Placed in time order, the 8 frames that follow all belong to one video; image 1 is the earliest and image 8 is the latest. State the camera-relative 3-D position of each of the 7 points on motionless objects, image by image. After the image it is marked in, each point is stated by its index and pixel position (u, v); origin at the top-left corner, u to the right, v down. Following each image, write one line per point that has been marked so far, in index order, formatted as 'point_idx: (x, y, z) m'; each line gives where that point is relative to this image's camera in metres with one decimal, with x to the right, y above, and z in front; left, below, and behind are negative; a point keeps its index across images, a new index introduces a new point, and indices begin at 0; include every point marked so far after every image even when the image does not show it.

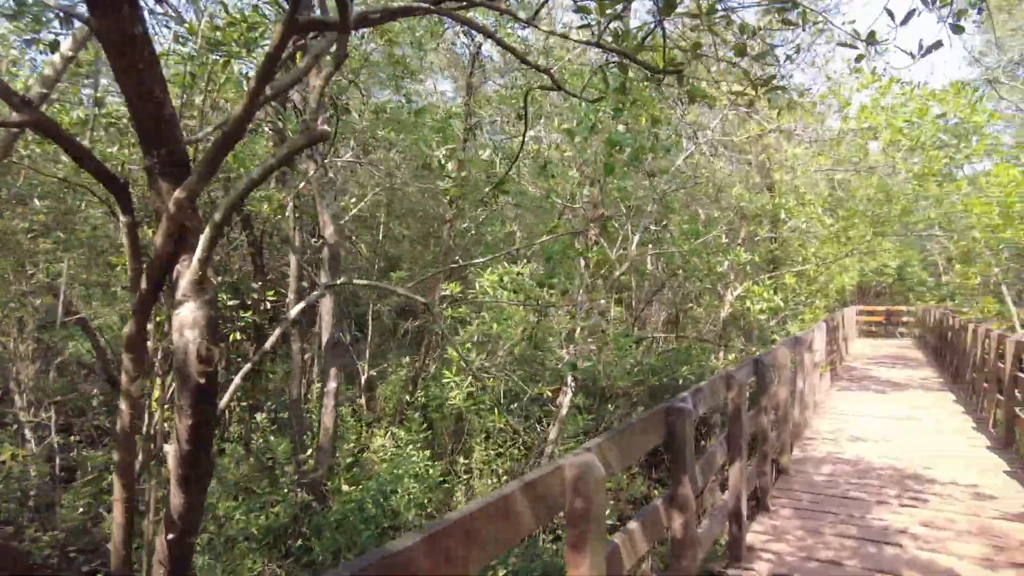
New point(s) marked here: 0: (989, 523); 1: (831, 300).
0: (+2.5, -1.2, +3.5) m
1: (+6.1, -0.2, +13.0) m
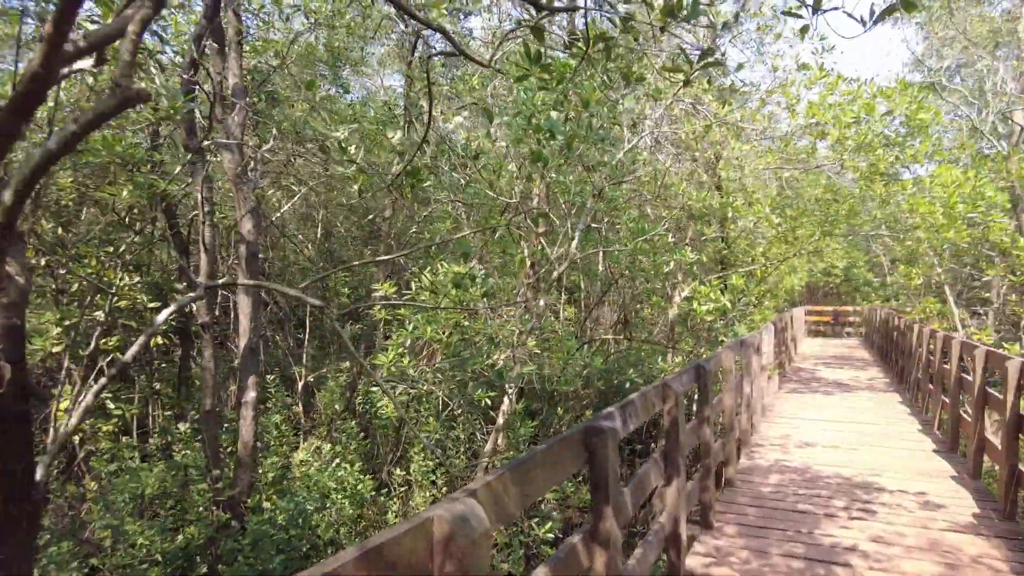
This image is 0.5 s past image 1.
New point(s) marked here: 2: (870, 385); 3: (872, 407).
0: (+2.1, -1.2, +3.3) m
1: (+5.2, -0.3, +13.0) m
2: (+4.5, -1.2, +8.6) m
3: (+3.7, -1.2, +7.0) m
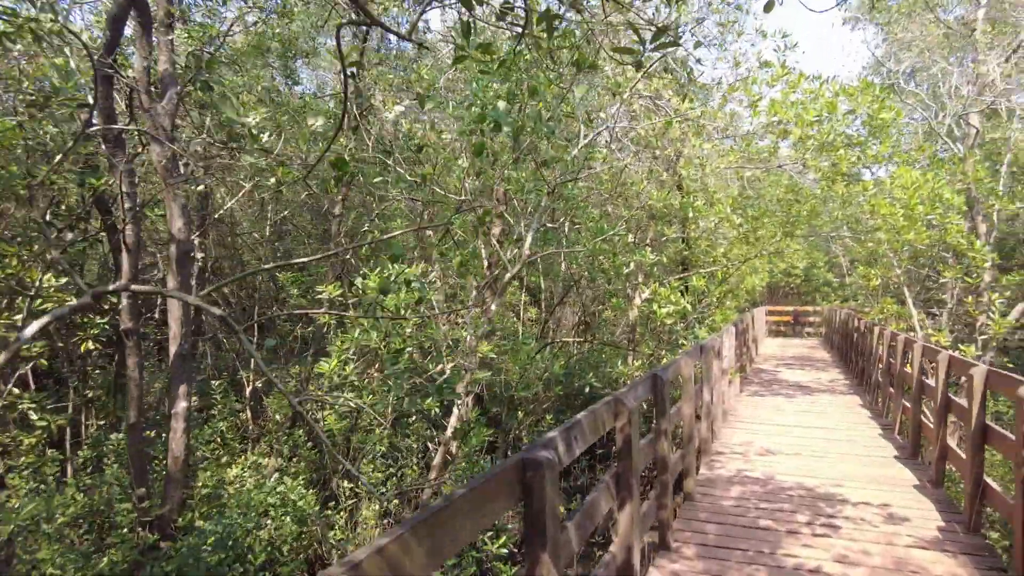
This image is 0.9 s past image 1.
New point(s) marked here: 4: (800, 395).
0: (+1.8, -1.2, +3.2) m
1: (+4.4, -0.3, +13.0) m
2: (+4.0, -1.2, +8.6) m
3: (+3.3, -1.3, +6.9) m
4: (+3.4, -1.3, +7.9) m
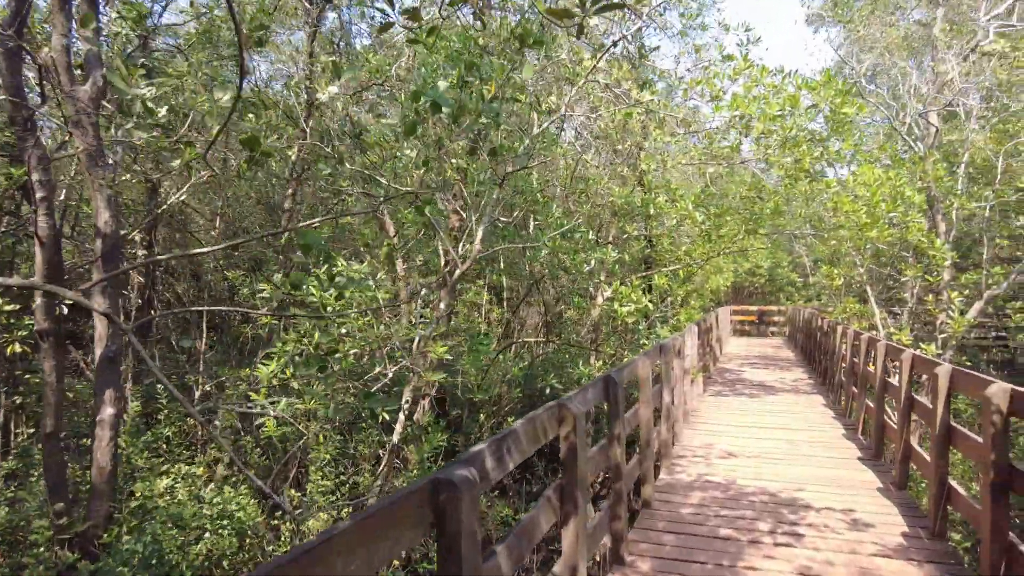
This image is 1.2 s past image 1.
0: (+1.6, -1.2, +3.0) m
1: (+3.7, -0.3, +13.0) m
2: (+3.5, -1.2, +8.5) m
3: (+2.9, -1.2, +6.8) m
4: (+2.9, -1.2, +7.9) m
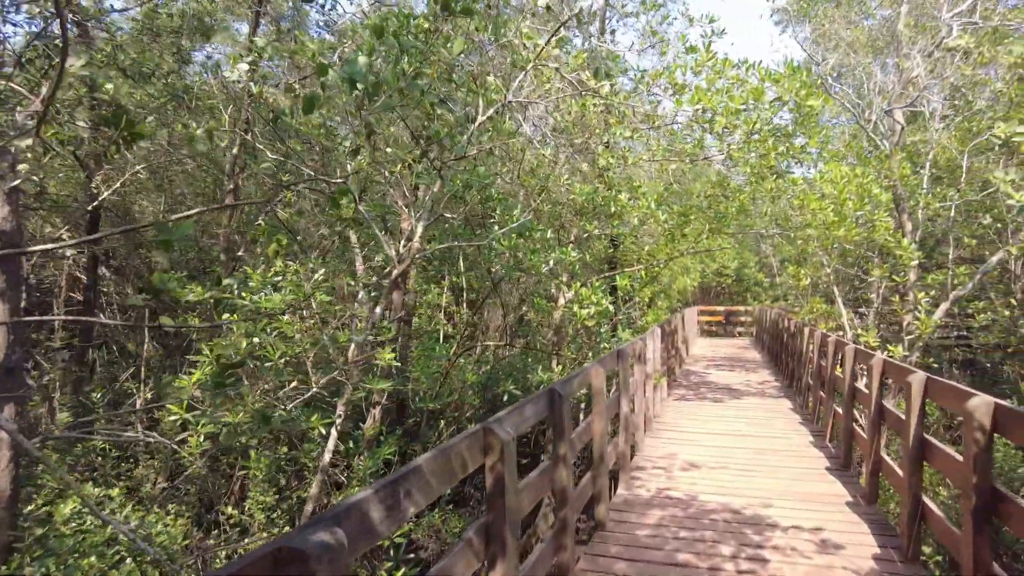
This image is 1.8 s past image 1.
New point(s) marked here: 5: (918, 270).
0: (+1.3, -1.2, +2.7) m
1: (+3.0, -0.3, +12.8) m
2: (+3.0, -1.2, +8.3) m
3: (+2.4, -1.2, +6.6) m
4: (+2.5, -1.2, +7.6) m
5: (+4.6, +0.2, +7.7) m
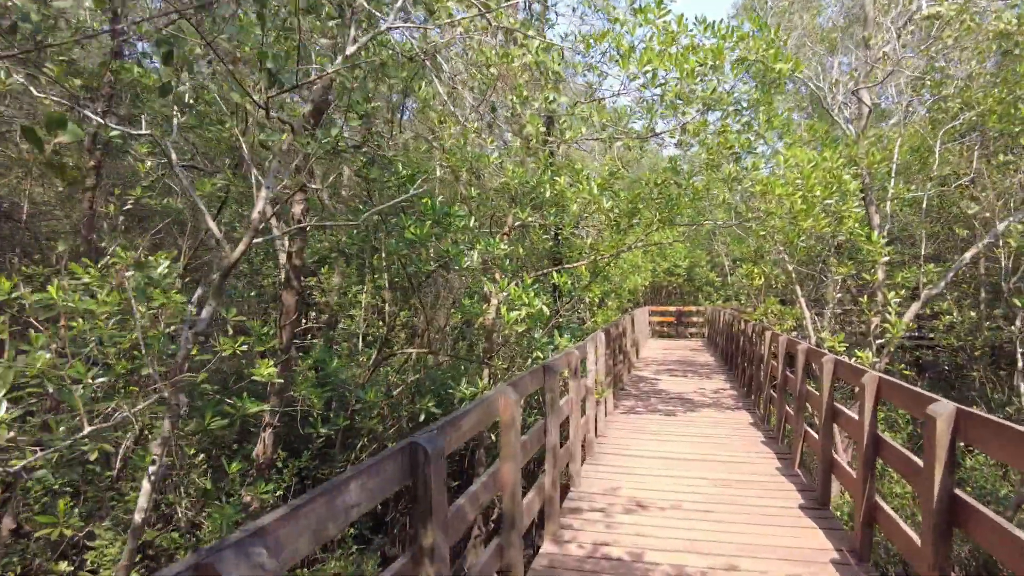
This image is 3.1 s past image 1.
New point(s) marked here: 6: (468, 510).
0: (+0.9, -1.2, +1.9) m
1: (+2.0, -0.3, +12.0) m
2: (+2.3, -1.2, +7.5) m
3: (+1.8, -1.2, +5.7) m
4: (+1.7, -1.2, +6.8) m
5: (+3.9, +0.2, +7.1) m
6: (-0.1, -0.7, +2.1) m
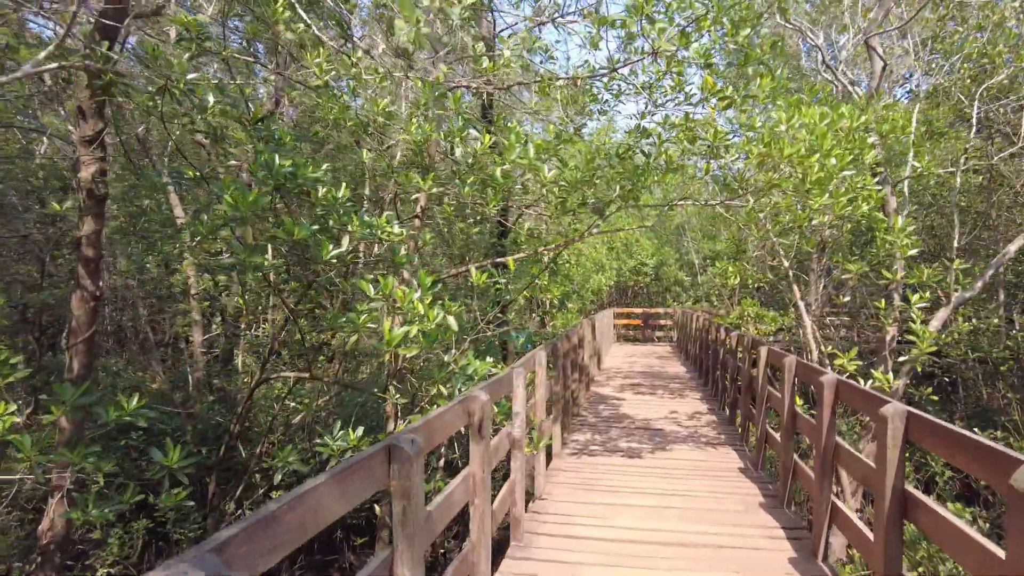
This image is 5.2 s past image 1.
0: (+0.5, -1.2, +0.3) m
1: (+1.1, -0.3, +10.5) m
2: (+1.6, -1.2, +6.0) m
3: (+1.2, -1.2, +4.2) m
4: (+1.1, -1.2, +5.3) m
5: (+3.3, +0.2, +5.6) m
6: (-0.5, -0.7, +0.5) m
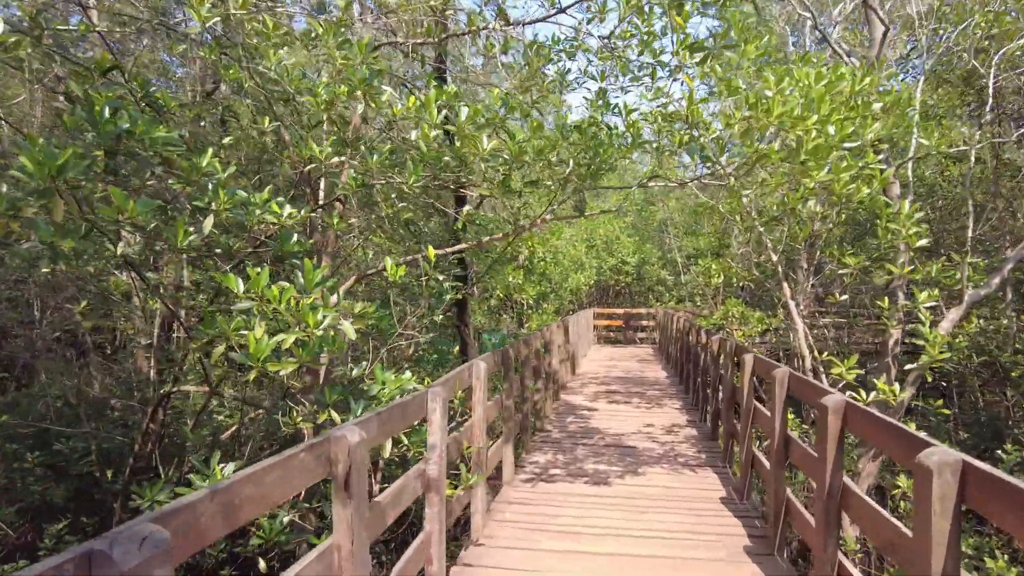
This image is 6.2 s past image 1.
0: (+0.3, -1.2, -0.4) m
1: (+0.6, -0.3, +9.7) m
2: (+1.2, -1.2, +5.3) m
3: (+0.8, -1.2, +3.5) m
4: (+0.7, -1.2, +4.6) m
5: (+2.9, +0.2, +4.9) m
6: (-0.8, -0.7, -0.2) m
